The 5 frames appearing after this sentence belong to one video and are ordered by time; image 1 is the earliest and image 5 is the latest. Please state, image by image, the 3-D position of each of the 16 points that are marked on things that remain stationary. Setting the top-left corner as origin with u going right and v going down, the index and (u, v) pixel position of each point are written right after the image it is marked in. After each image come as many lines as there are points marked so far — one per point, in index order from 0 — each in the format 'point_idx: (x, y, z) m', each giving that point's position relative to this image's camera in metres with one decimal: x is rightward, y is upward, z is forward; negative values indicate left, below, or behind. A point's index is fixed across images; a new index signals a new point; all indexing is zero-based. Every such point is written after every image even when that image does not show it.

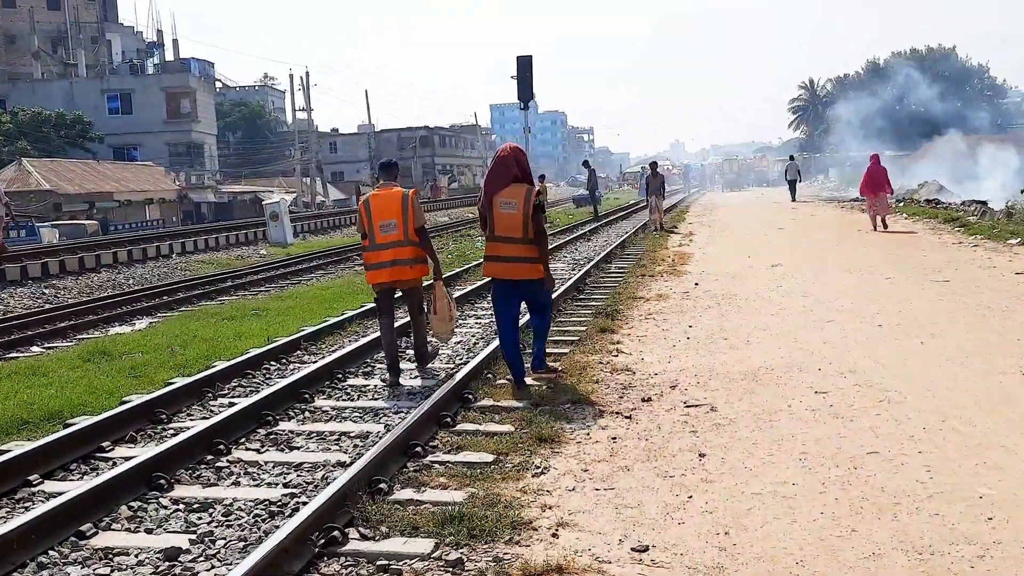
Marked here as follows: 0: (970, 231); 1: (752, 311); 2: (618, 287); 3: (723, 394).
0: (+7.9, +1.0, +17.9) m
1: (+2.3, -0.2, +9.8) m
2: (+1.3, 0.0, +12.6) m
3: (+1.3, -0.6, +6.2) m
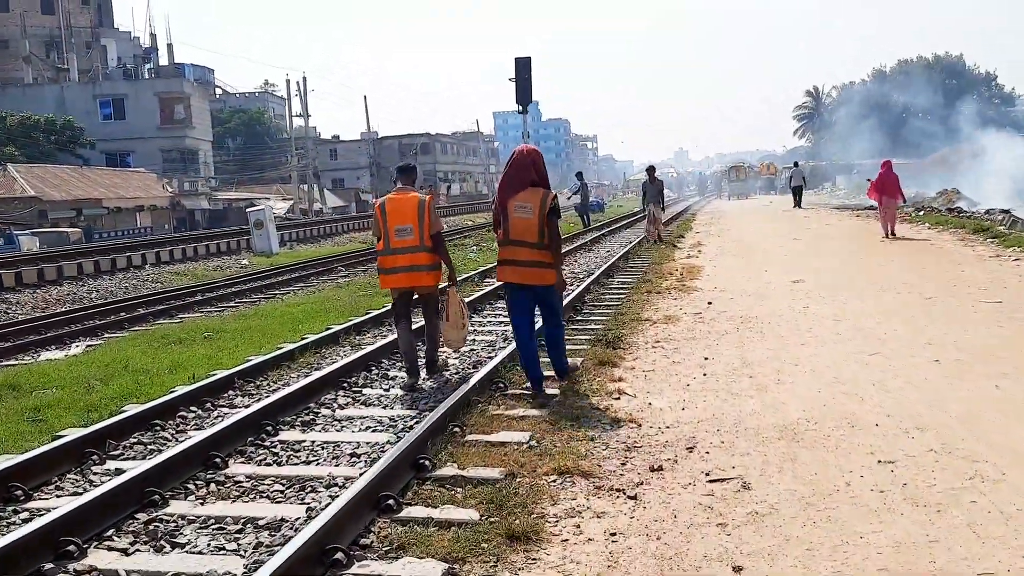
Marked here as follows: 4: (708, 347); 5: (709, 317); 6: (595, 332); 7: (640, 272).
0: (+7.9, +0.7, +16.5) m
1: (+2.2, -0.4, +8.4) m
2: (+1.2, -0.2, +11.2) m
3: (+1.1, -0.8, +4.8) m
4: (+1.6, -0.5, +8.3) m
5: (+1.9, -0.3, +10.0) m
6: (+0.8, -0.4, +9.2) m
7: (+1.8, +0.2, +14.6) m
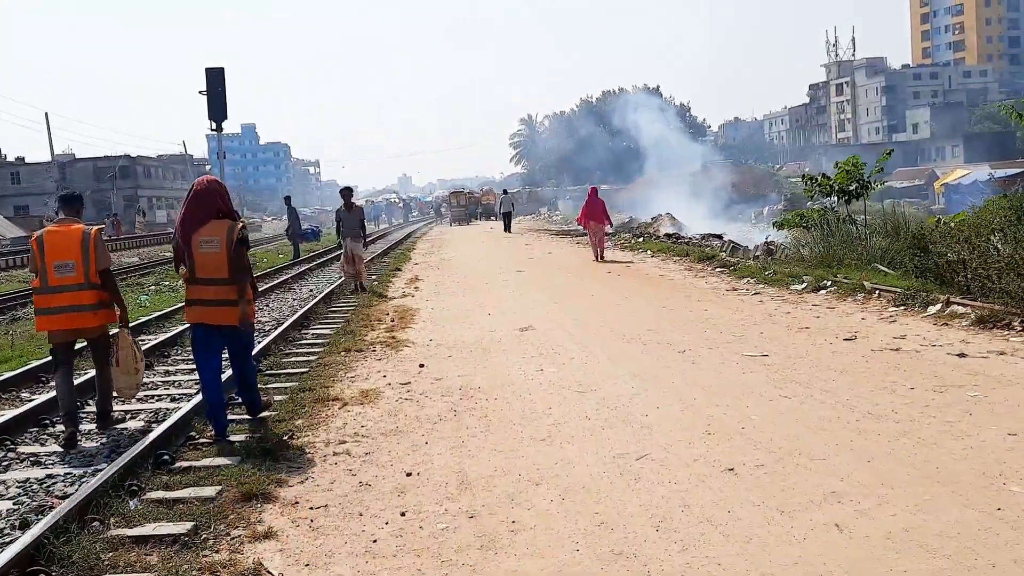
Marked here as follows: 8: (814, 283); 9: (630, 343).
0: (+3.3, +0.2, +15.3) m
1: (0.0, -0.8, +6.0) m
2: (-1.7, -0.7, +8.4) m
3: (-0.1, -1.2, +2.2) m
4: (-0.6, -0.9, +5.8) m
5: (-0.7, -0.7, +7.5) m
6: (-1.6, -0.9, +6.5) m
7: (-2.0, -0.4, +11.9) m
8: (+3.6, +0.1, +12.2) m
9: (+1.0, -0.5, +8.9) m
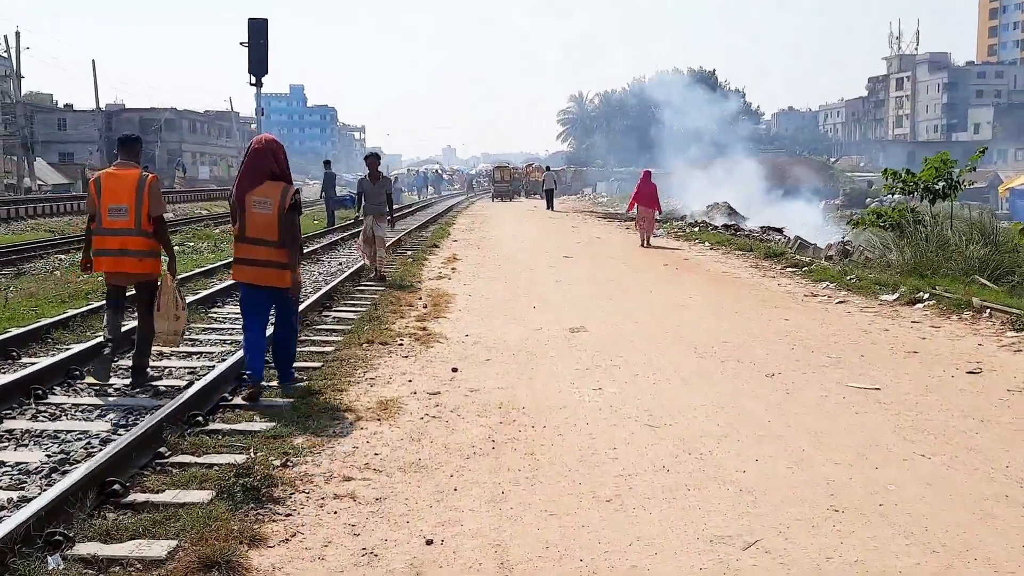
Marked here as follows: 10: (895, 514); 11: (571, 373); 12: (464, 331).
0: (+4.0, +0.2, +13.8) m
1: (+0.2, -0.8, +4.6) m
2: (-1.4, -0.6, +7.1) m
3: (0.0, -1.3, +0.9) m
4: (-0.3, -0.9, +4.4) m
5: (-0.4, -0.7, +6.2) m
6: (-1.3, -0.8, +5.1) m
7: (-1.5, -0.1, +10.6) m
8: (+4.1, -0.1, +10.7) m
9: (+1.4, -0.5, +7.5) m
10: (+1.5, -0.9, +4.1) m
11: (+0.4, -0.6, +7.0) m
12: (-0.4, -0.4, +9.0) m
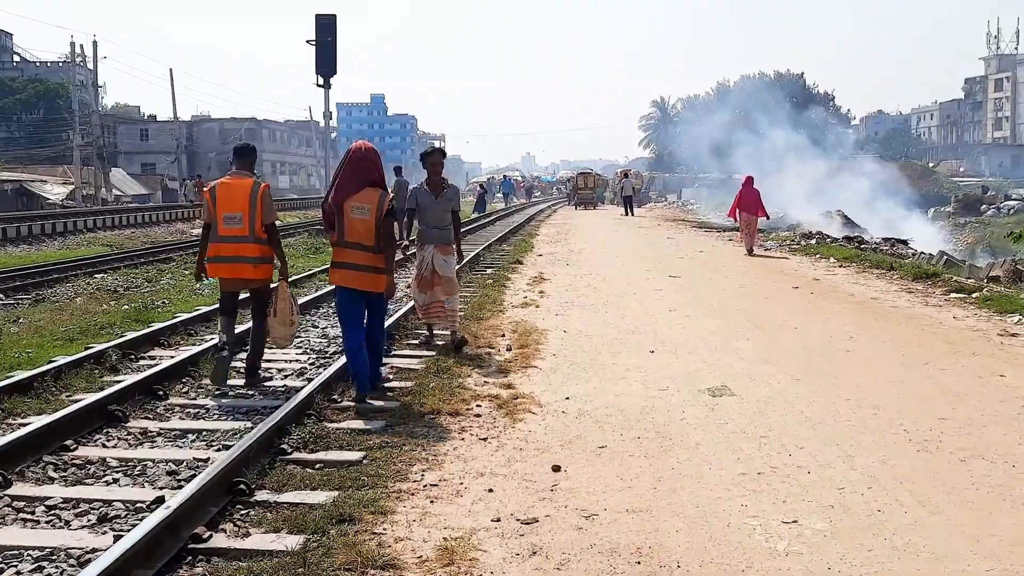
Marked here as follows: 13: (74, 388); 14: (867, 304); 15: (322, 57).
0: (+5.1, -0.1, +11.1) m
1: (+0.7, -1.1, +2.2) m
2: (-0.7, -0.9, +4.8) m
3: (+0.2, -1.5, -1.5) m
4: (+0.1, -1.2, +2.1) m
5: (+0.2, -1.0, +3.8) m
6: (-0.9, -1.1, +2.8) m
7: (-0.6, -0.4, +8.3) m
8: (+5.0, -0.4, +8.0) m
9: (+2.0, -0.8, +5.0) m
10: (+1.9, -1.2, +1.6) m
11: (+1.0, -0.9, +4.6) m
12: (+0.3, -0.7, +6.7) m
13: (-2.7, -0.6, +6.4) m
14: (+3.9, -0.2, +11.1) m
15: (-3.5, +4.2, +18.5) m
